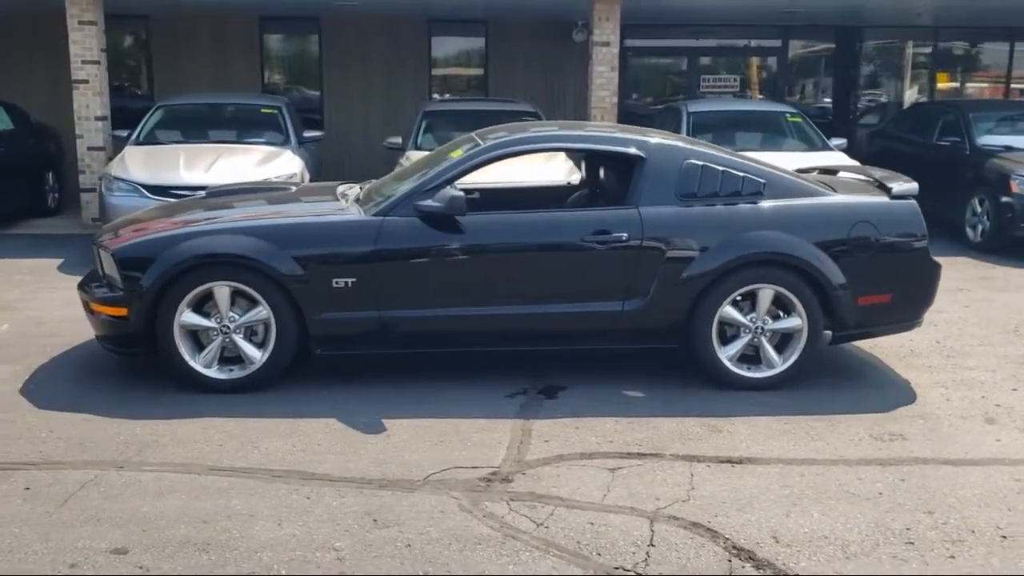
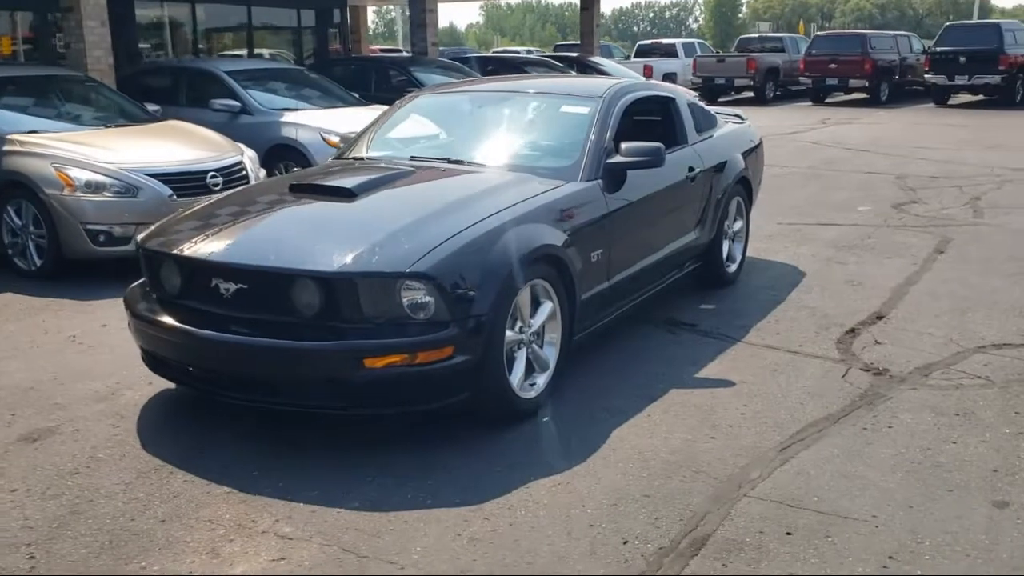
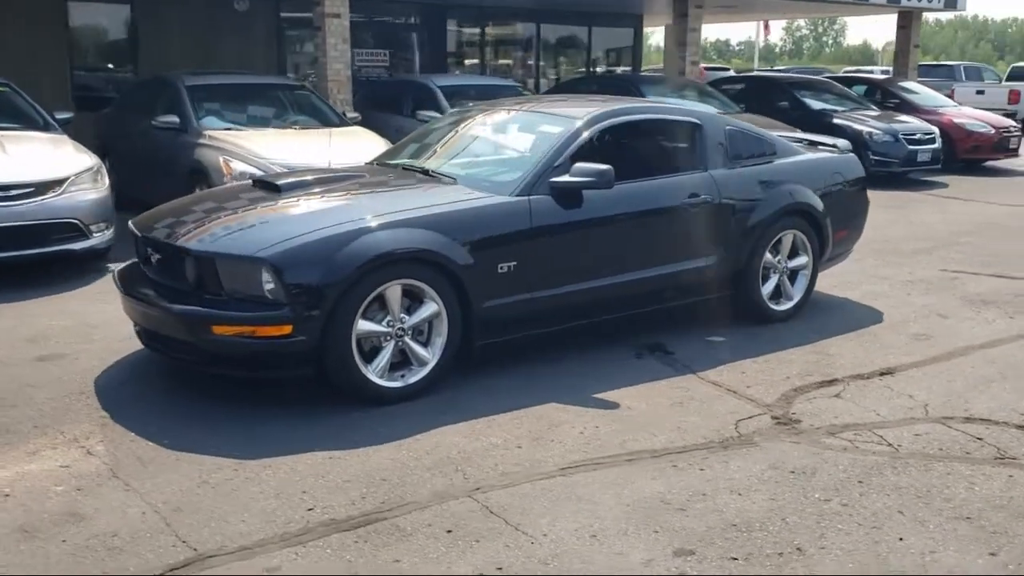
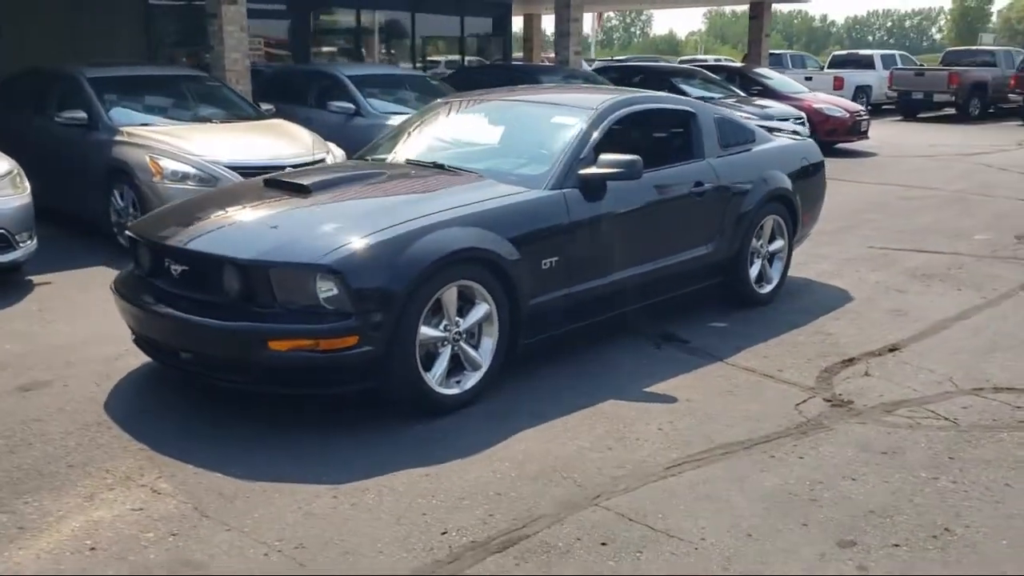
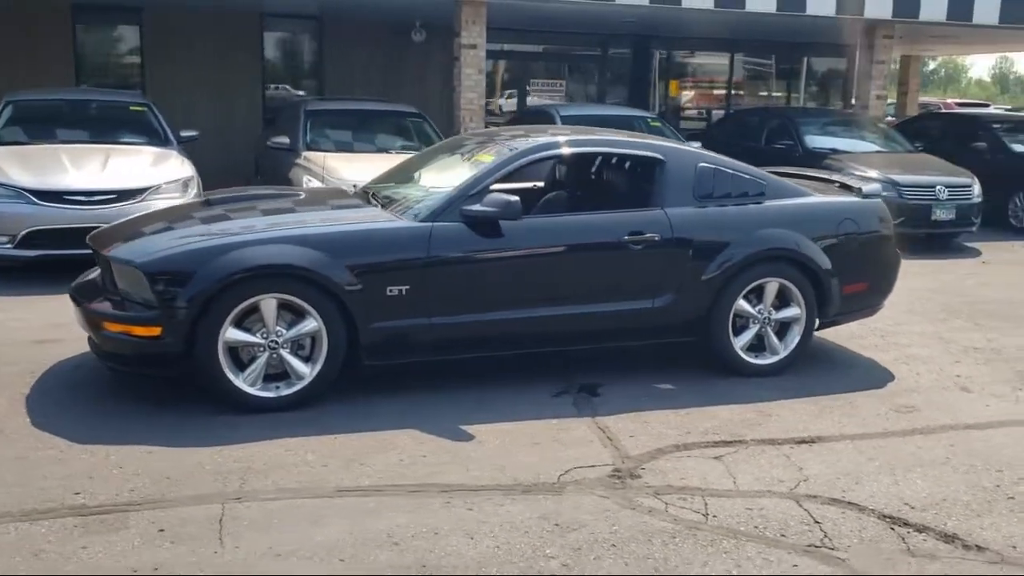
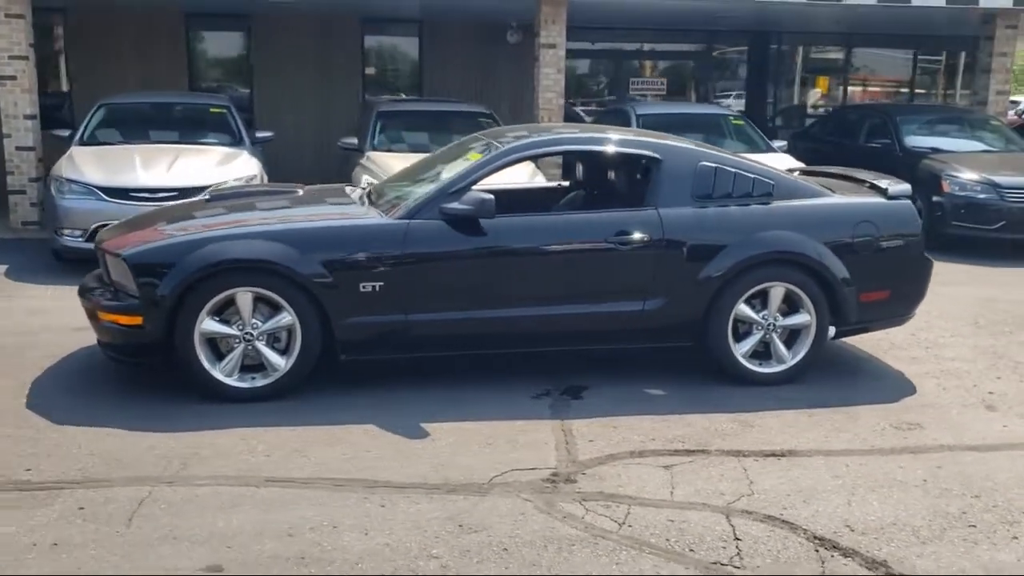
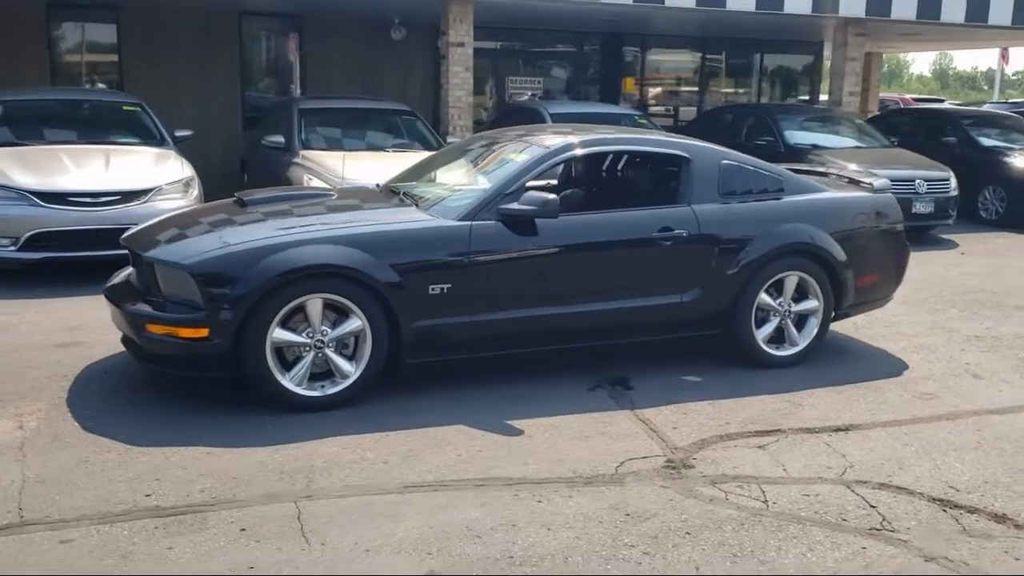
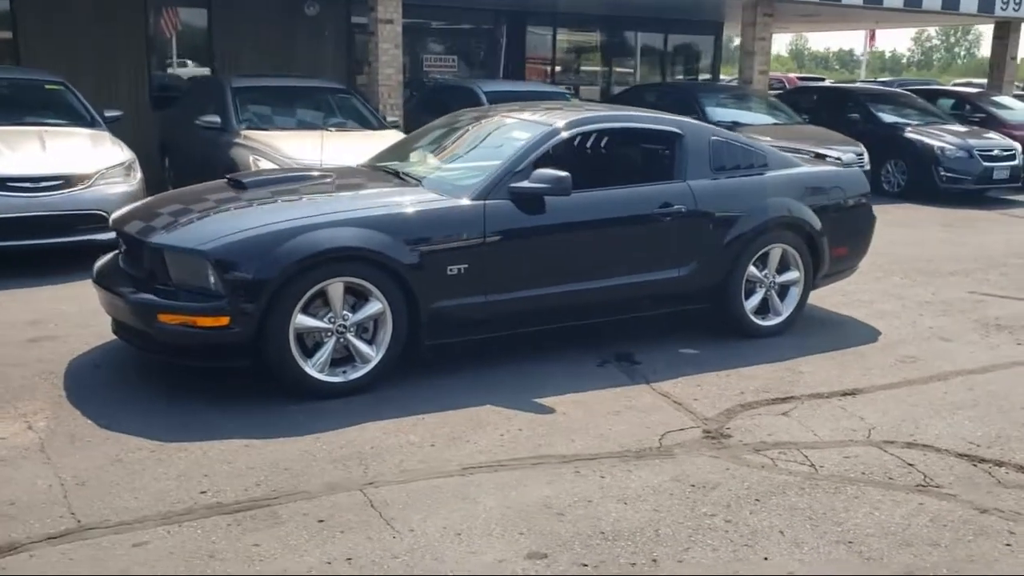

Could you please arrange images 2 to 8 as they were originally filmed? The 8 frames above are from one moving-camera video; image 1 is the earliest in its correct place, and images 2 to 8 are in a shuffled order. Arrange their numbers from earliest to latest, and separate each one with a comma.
6, 5, 7, 8, 3, 4, 2
